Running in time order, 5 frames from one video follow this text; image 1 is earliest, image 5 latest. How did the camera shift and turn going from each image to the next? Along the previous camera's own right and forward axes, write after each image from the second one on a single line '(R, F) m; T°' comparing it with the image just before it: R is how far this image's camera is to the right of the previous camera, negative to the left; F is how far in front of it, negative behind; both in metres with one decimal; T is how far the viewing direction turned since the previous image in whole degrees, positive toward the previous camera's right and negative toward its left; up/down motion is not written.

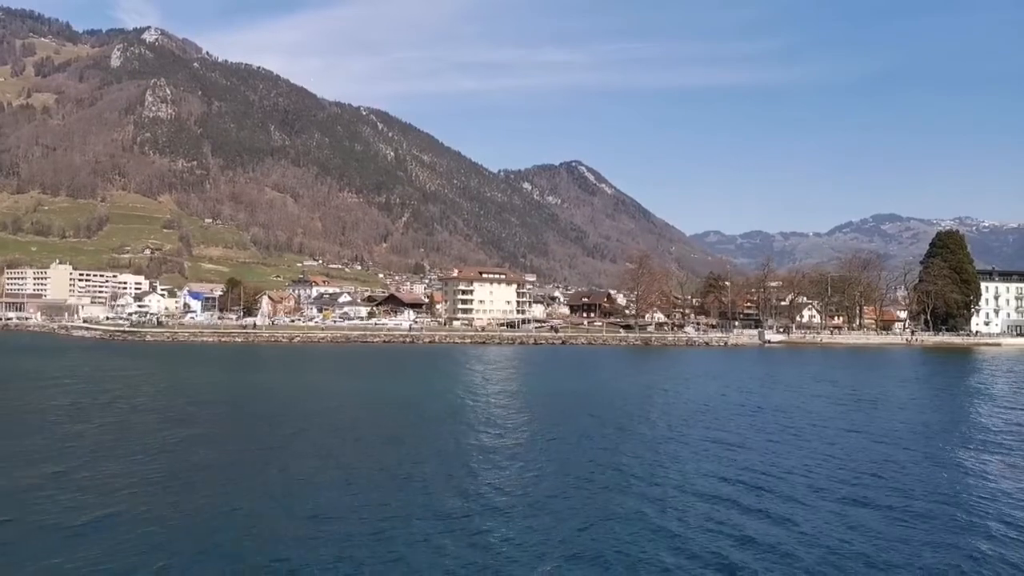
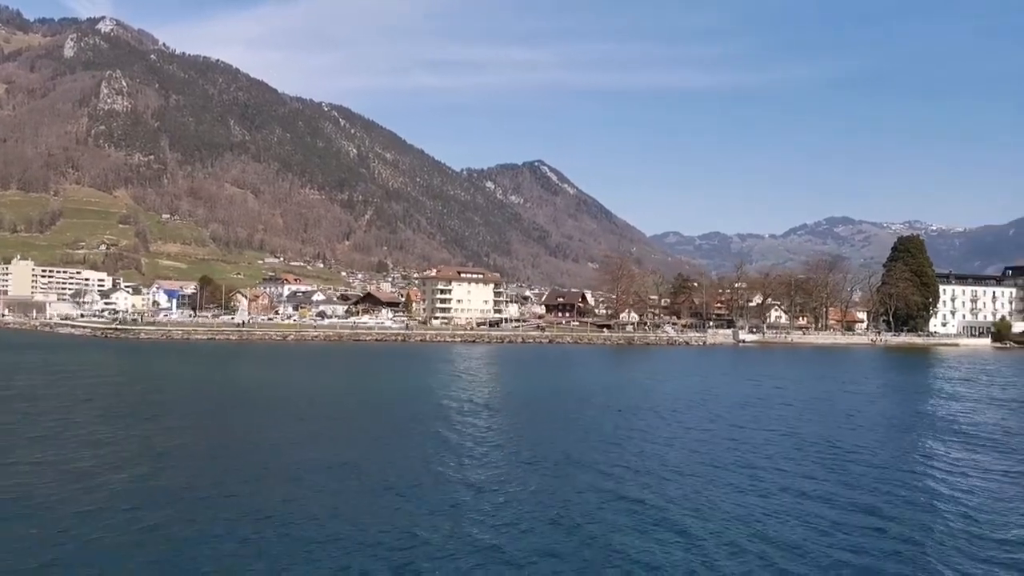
(-1.1, -0.7) m; +3°
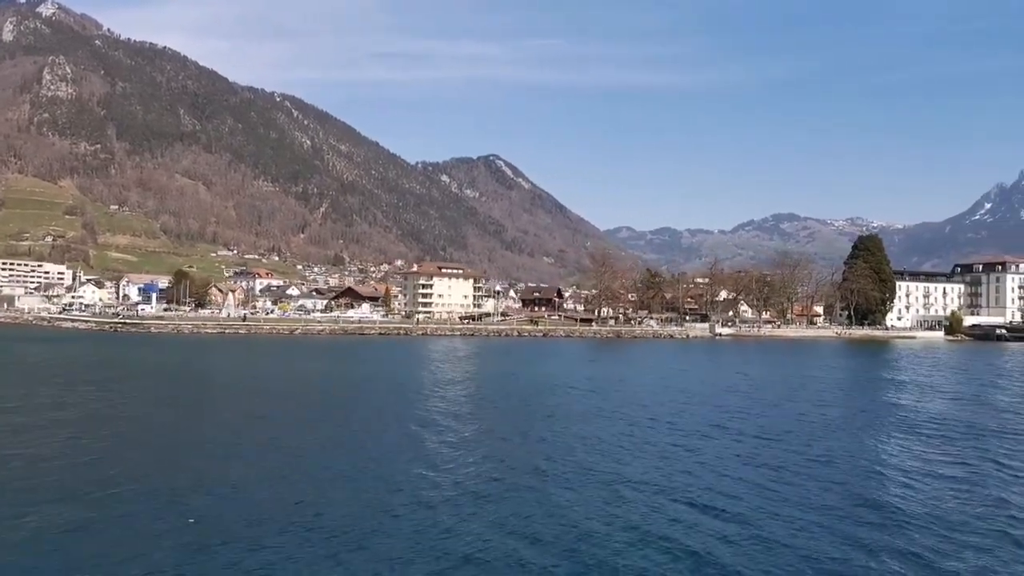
(-1.8, -1.2) m; +4°
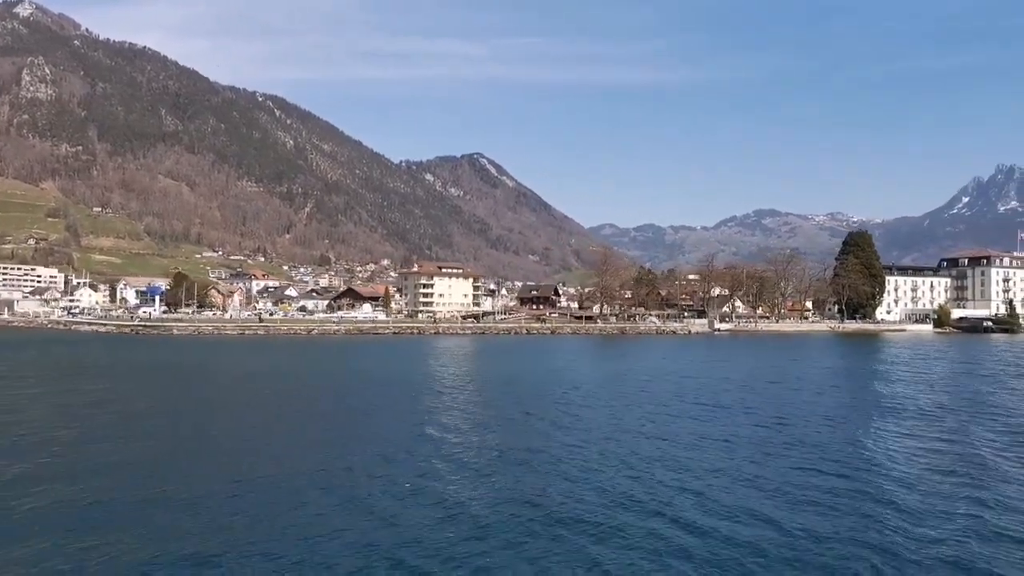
(-1.0, -0.8) m; +1°
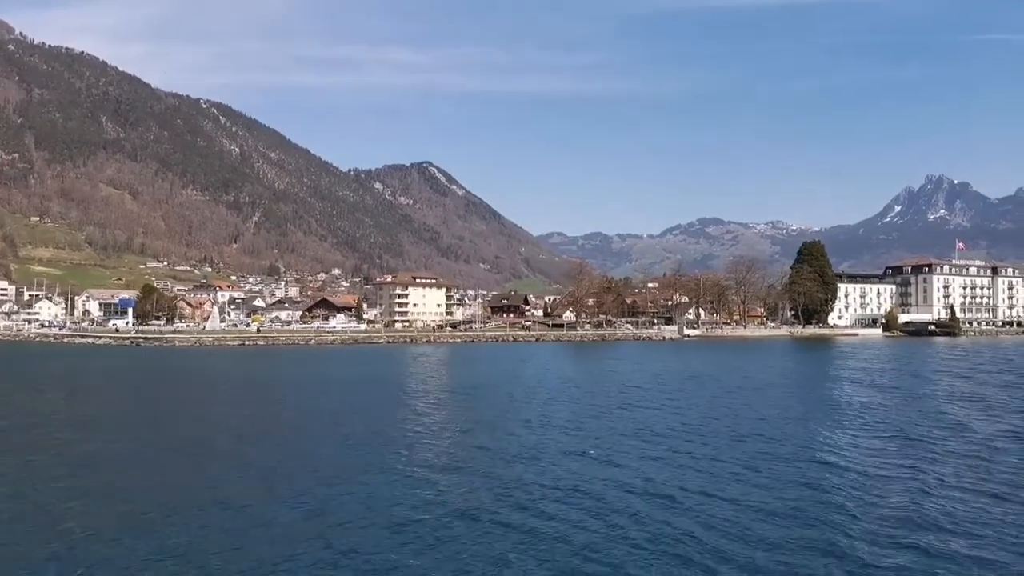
(-1.7, -1.3) m; +4°
